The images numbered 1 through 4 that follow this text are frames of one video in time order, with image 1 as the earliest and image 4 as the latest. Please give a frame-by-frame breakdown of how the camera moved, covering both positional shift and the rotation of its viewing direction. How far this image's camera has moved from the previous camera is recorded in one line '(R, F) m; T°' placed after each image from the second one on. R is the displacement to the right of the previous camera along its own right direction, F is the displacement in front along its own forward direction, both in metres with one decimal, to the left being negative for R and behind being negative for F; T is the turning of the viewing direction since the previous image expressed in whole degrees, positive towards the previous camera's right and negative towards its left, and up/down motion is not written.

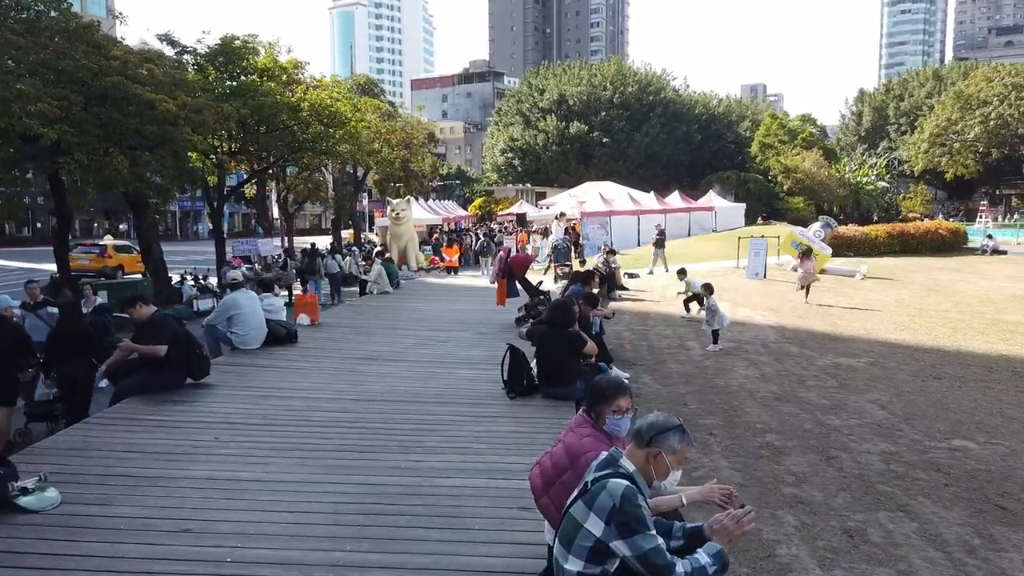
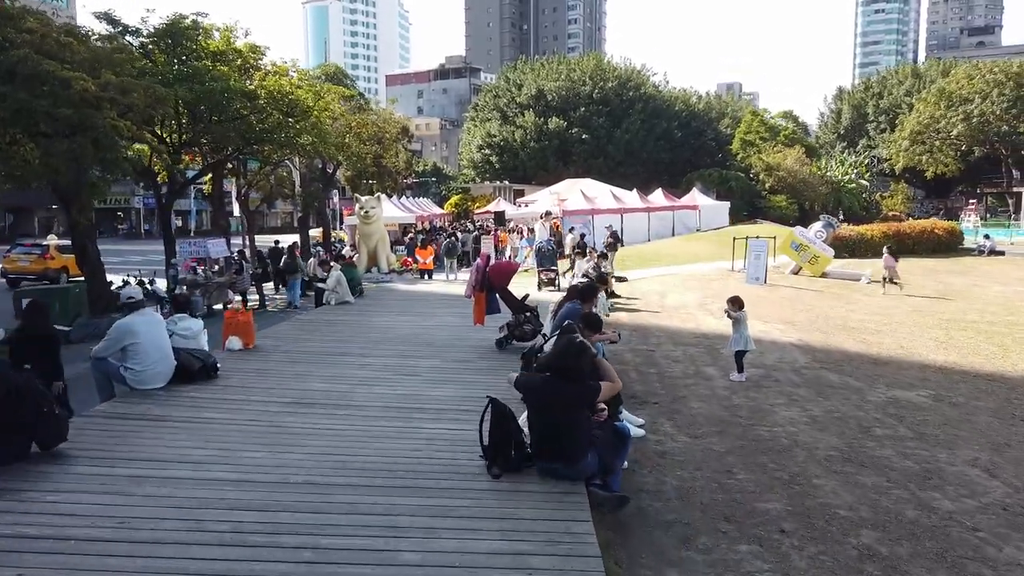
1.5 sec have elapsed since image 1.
(0.0, +1.8) m; +2°
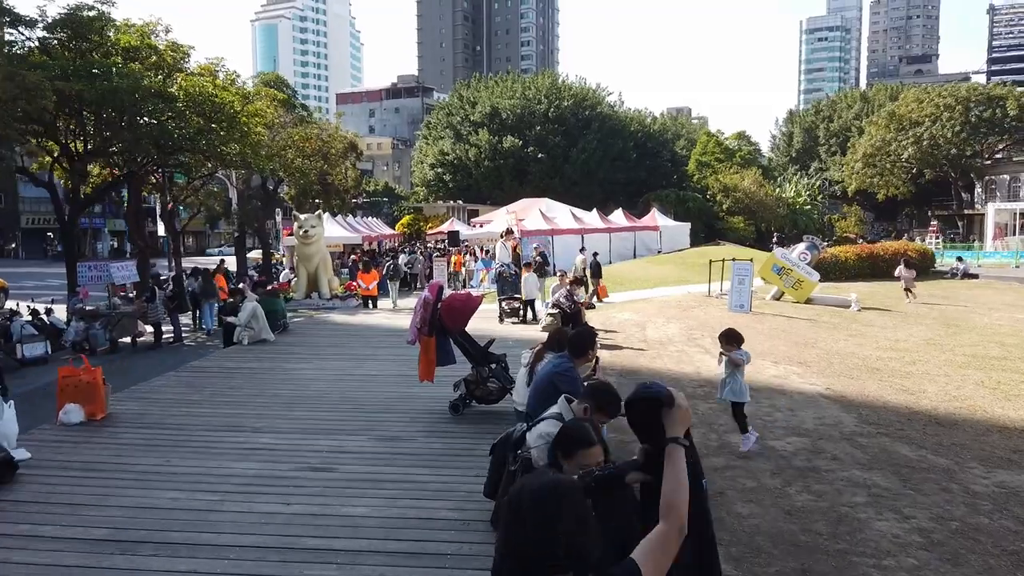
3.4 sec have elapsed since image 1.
(0.0, +2.2) m; +4°
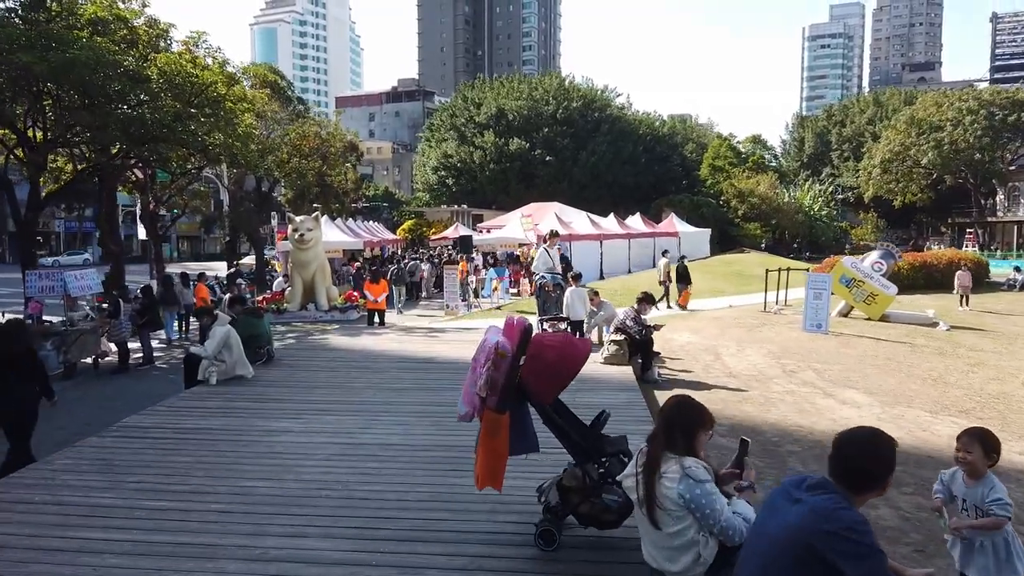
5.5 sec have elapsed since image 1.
(-0.6, +2.6) m; 0°
